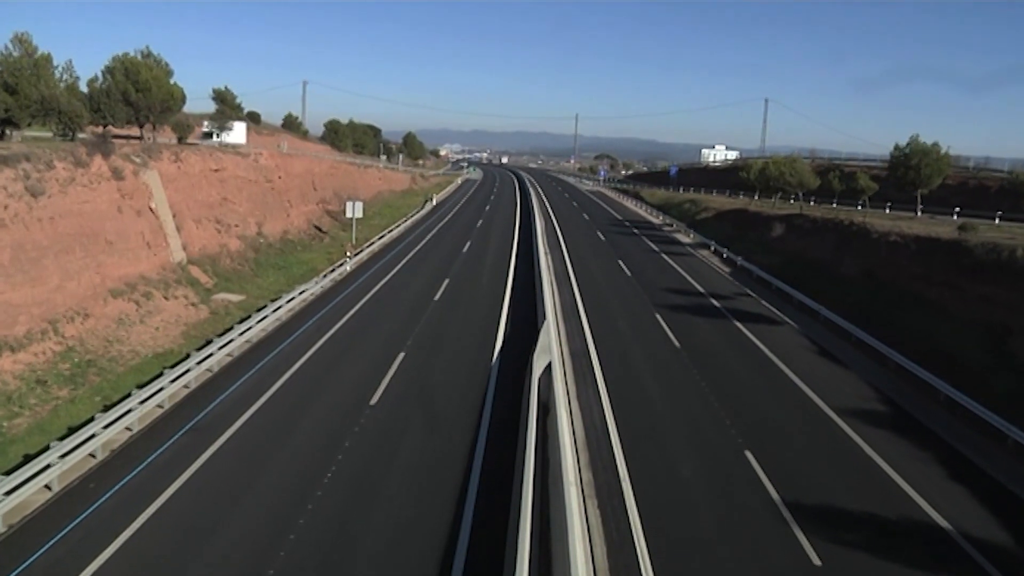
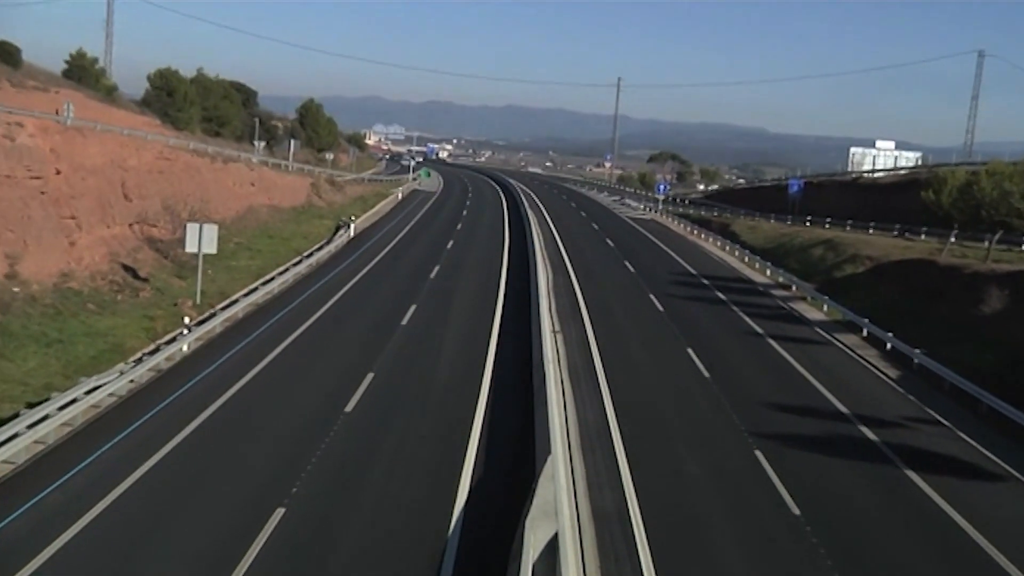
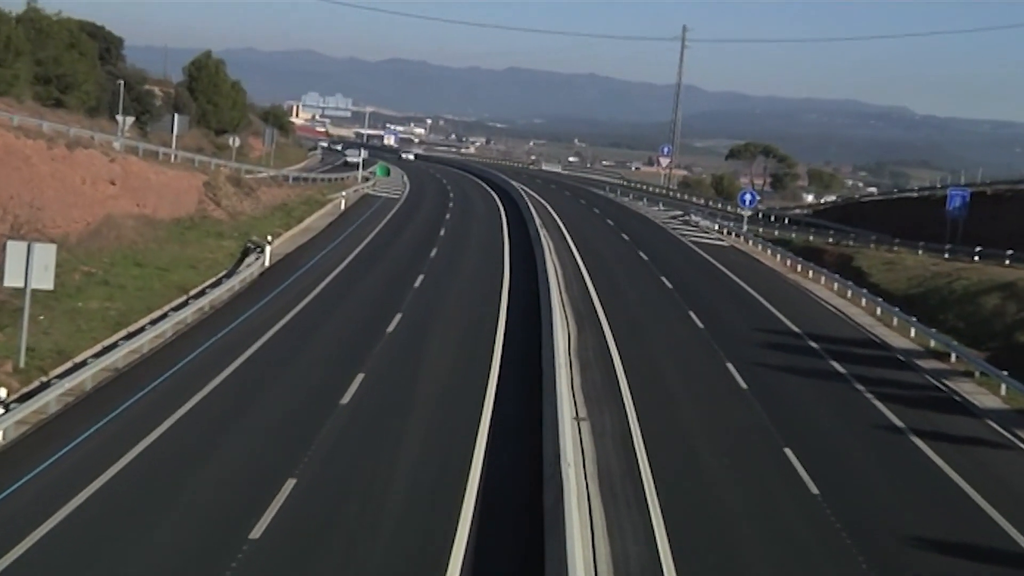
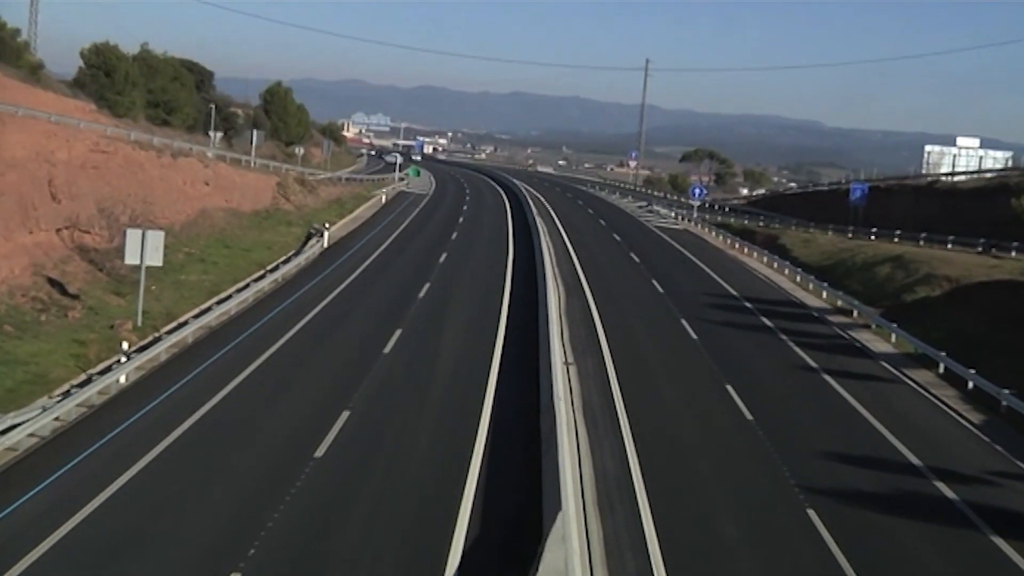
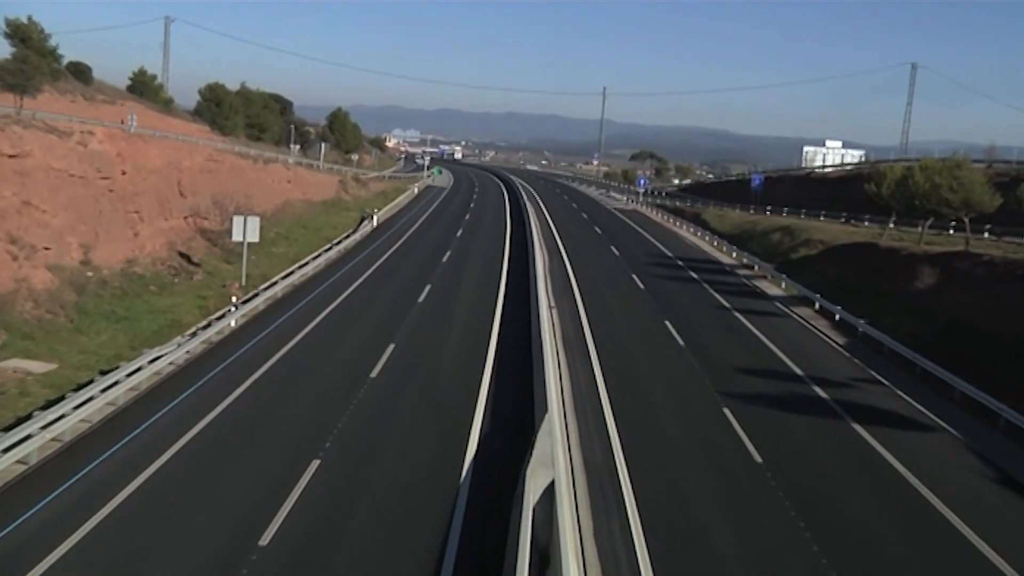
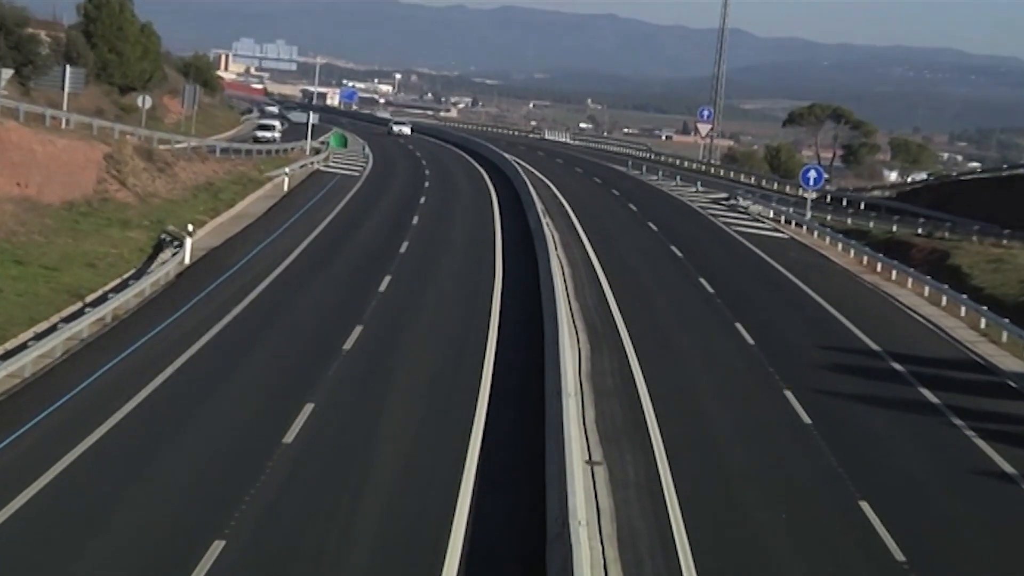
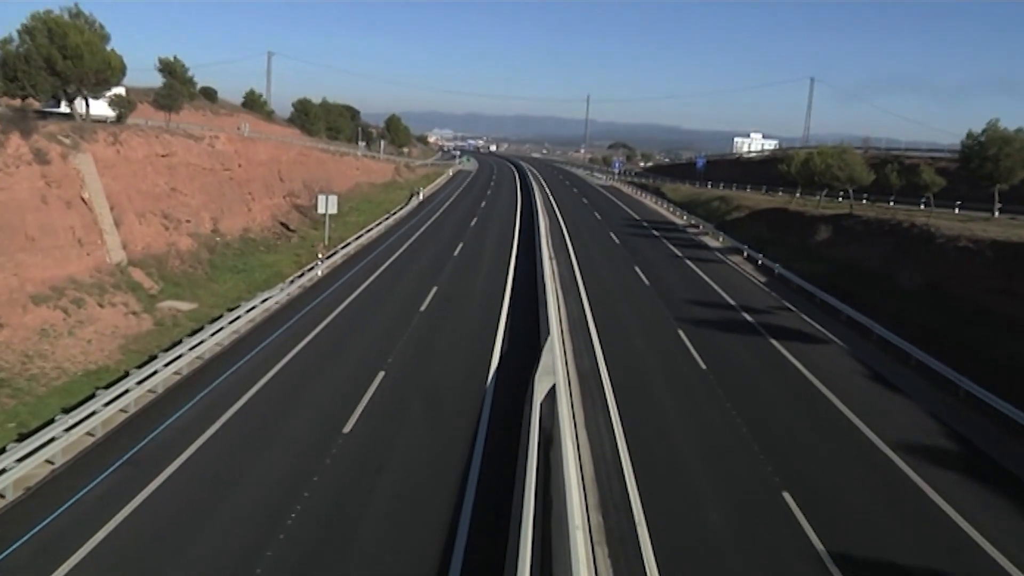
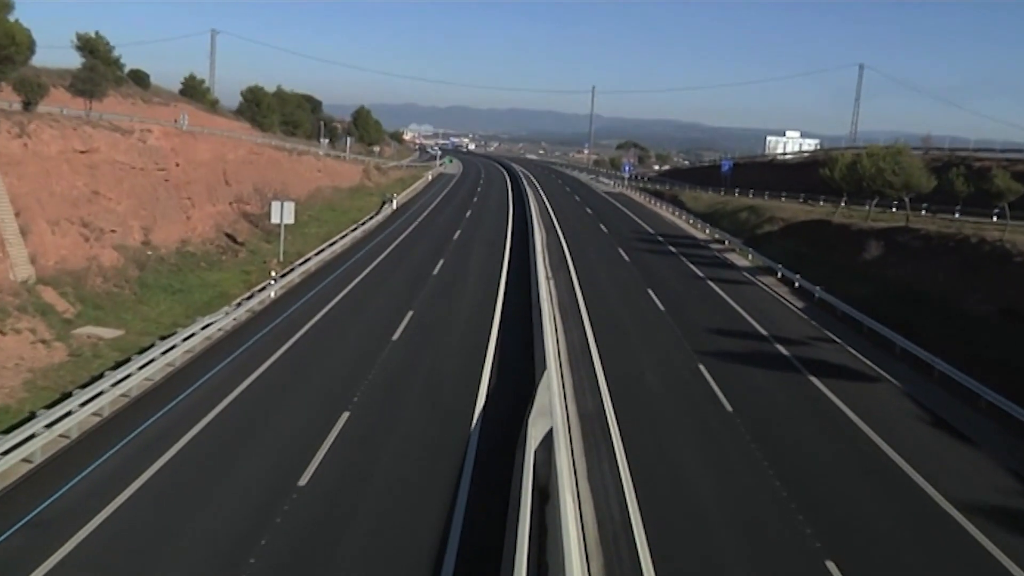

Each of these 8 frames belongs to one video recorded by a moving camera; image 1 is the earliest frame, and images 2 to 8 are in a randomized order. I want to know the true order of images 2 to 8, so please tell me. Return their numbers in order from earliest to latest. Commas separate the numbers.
7, 8, 5, 2, 4, 3, 6
